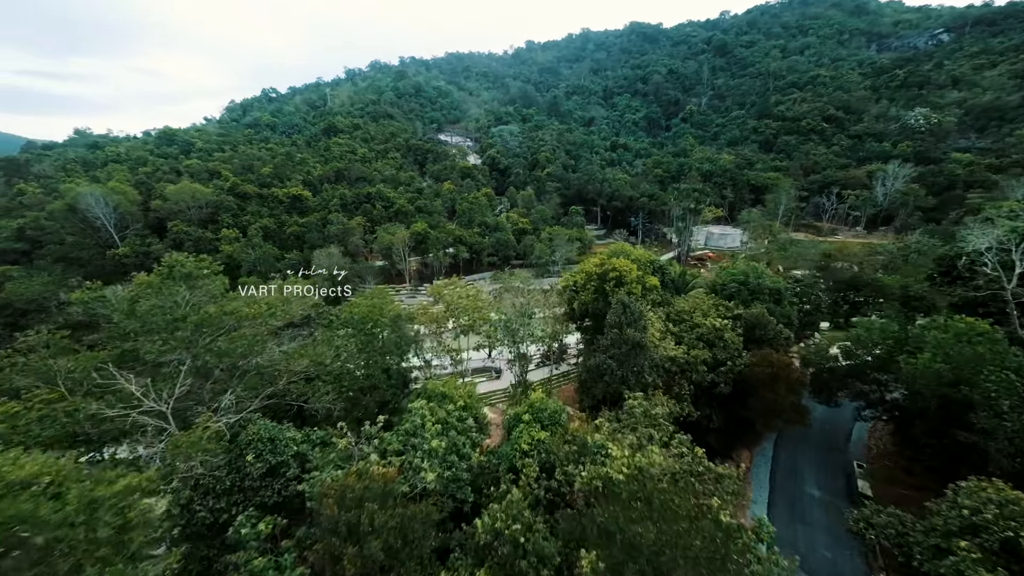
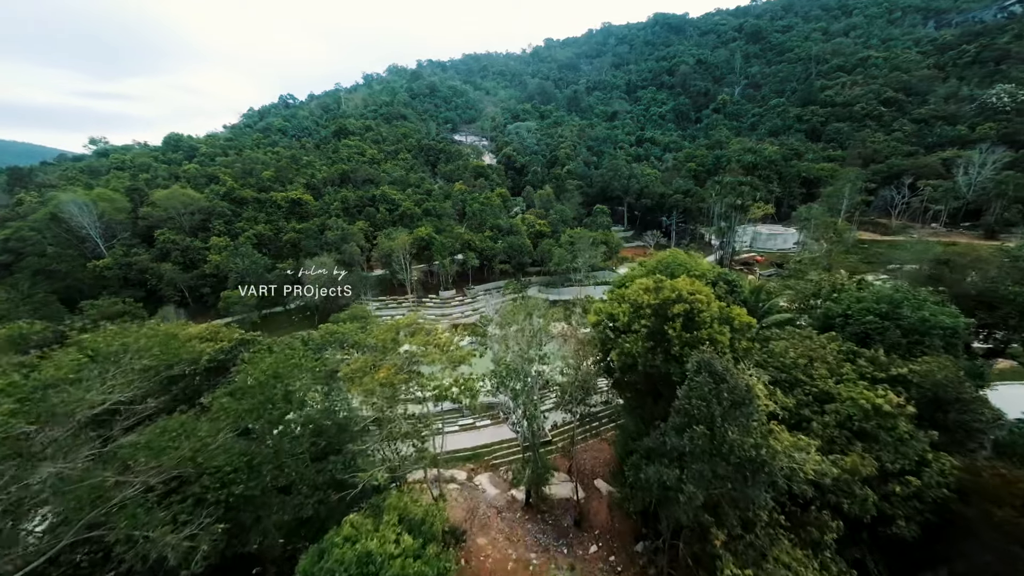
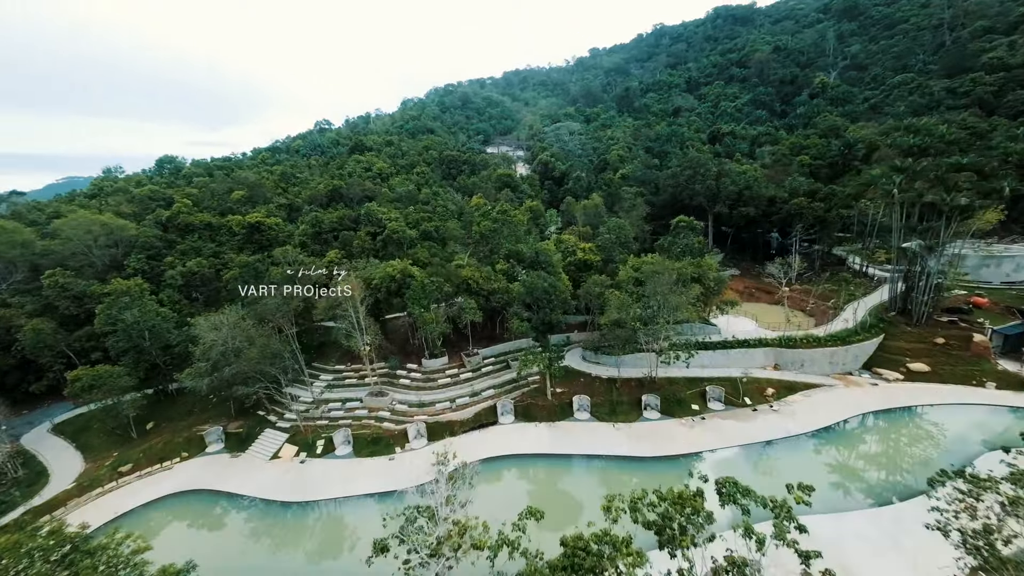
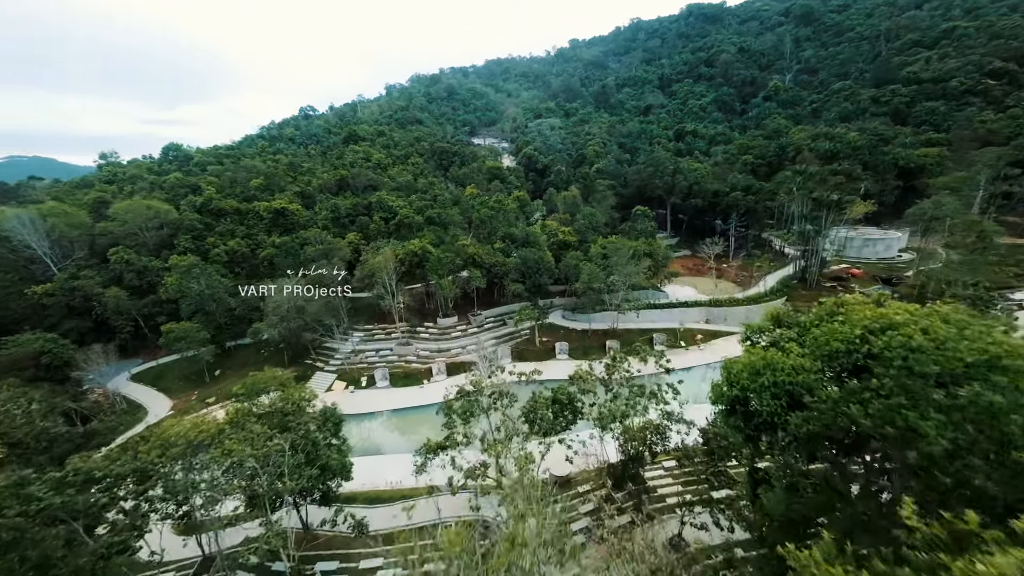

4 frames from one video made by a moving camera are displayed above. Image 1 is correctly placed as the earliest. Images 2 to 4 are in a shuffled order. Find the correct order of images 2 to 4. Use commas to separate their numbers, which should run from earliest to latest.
2, 4, 3
